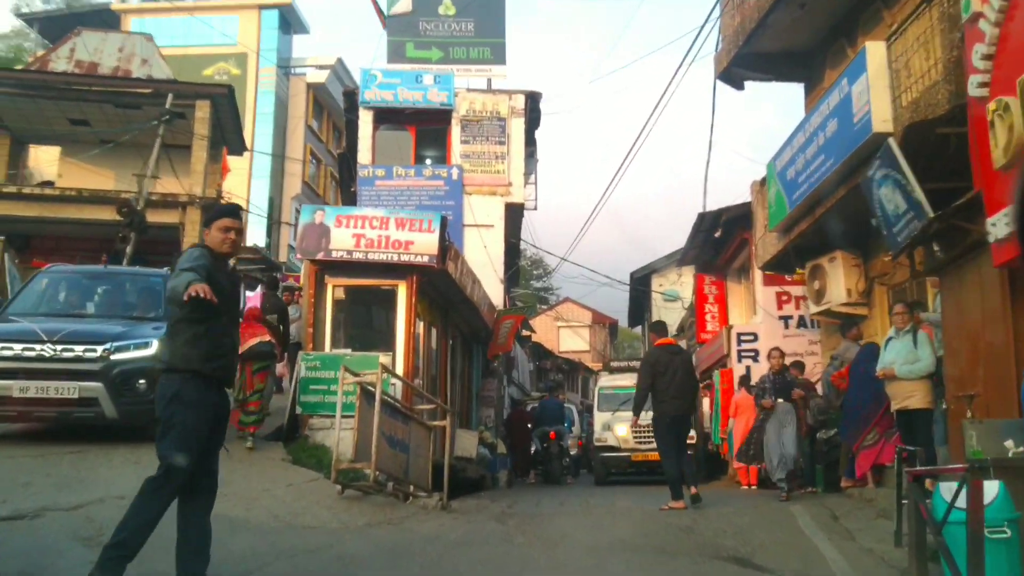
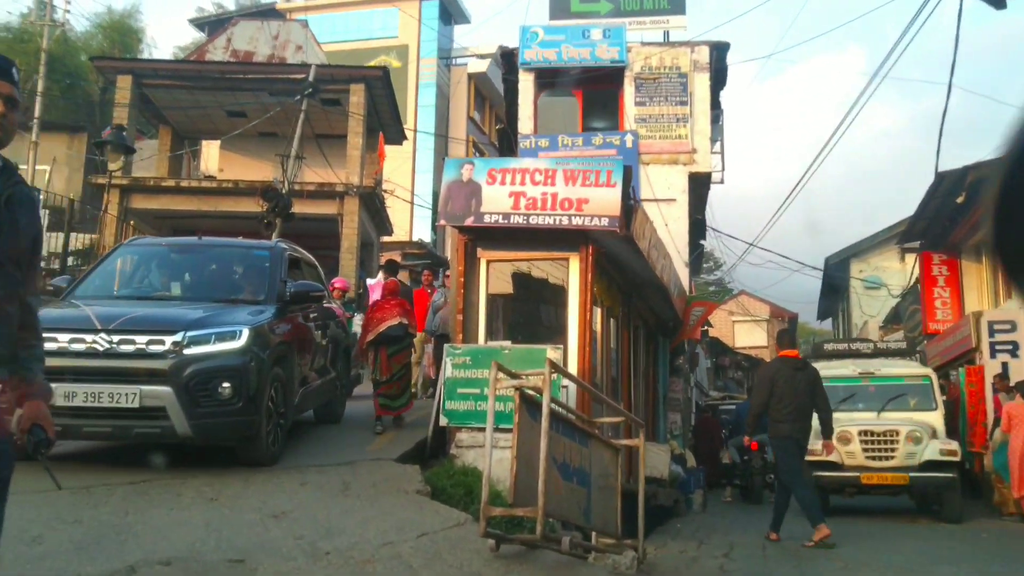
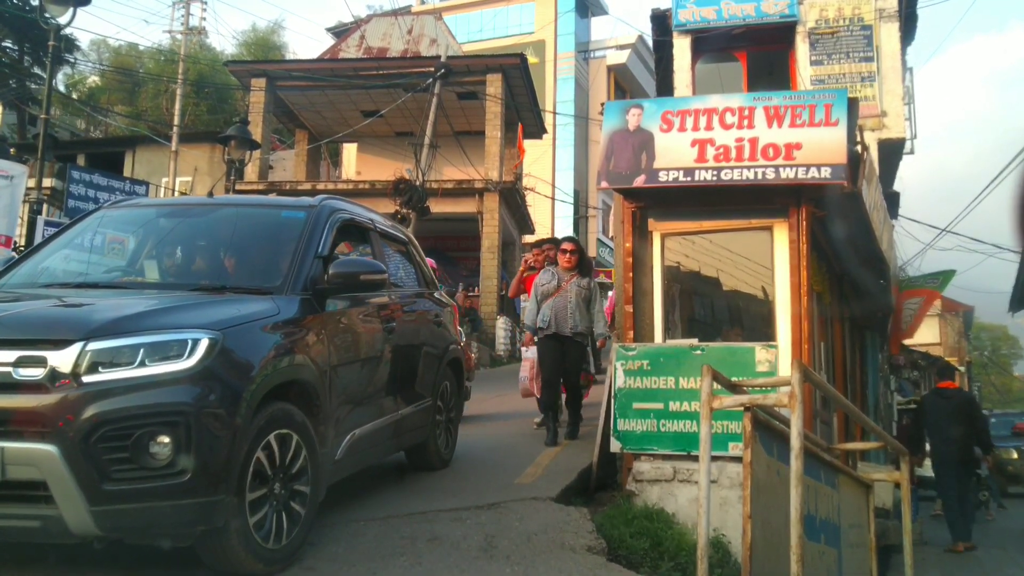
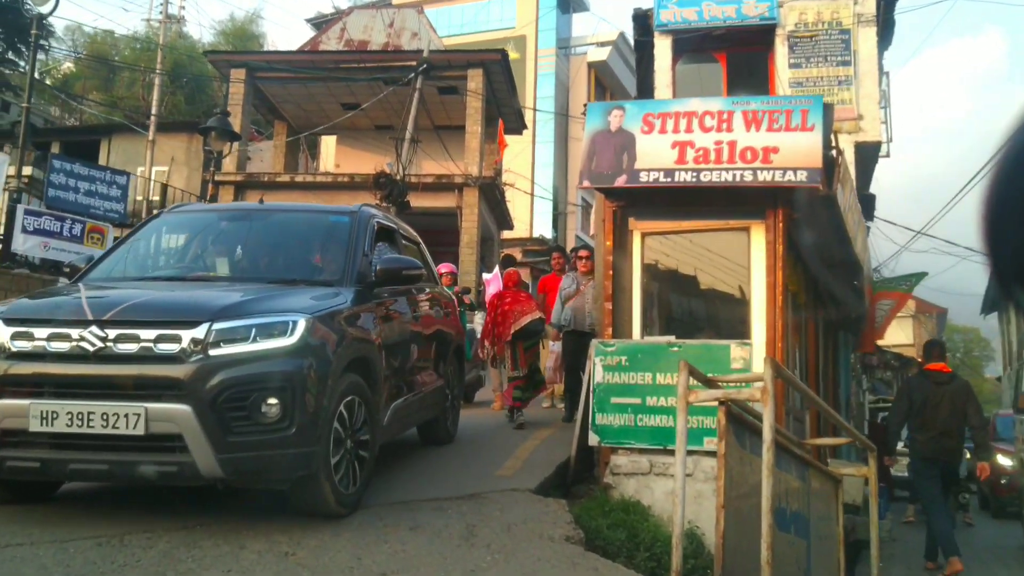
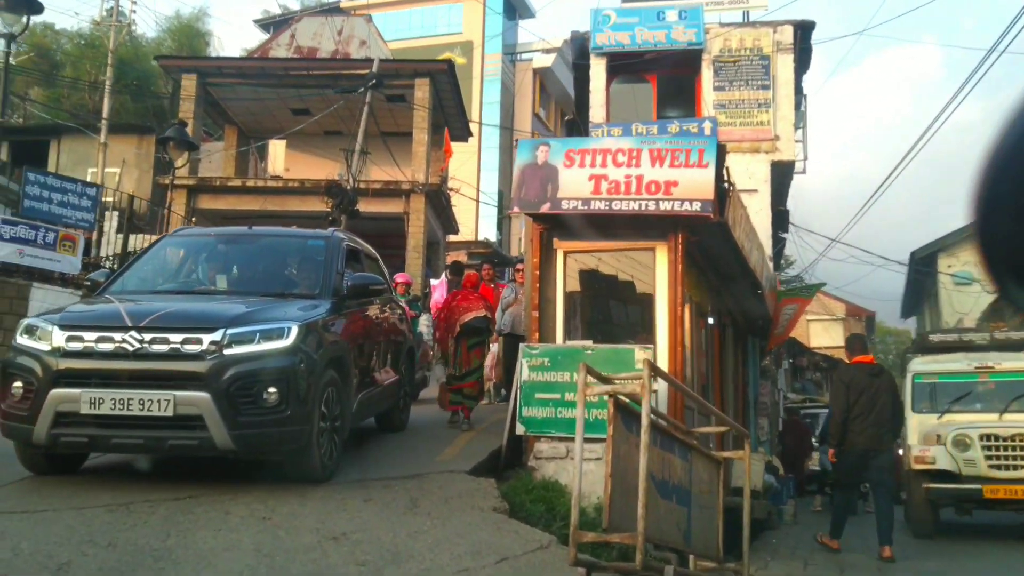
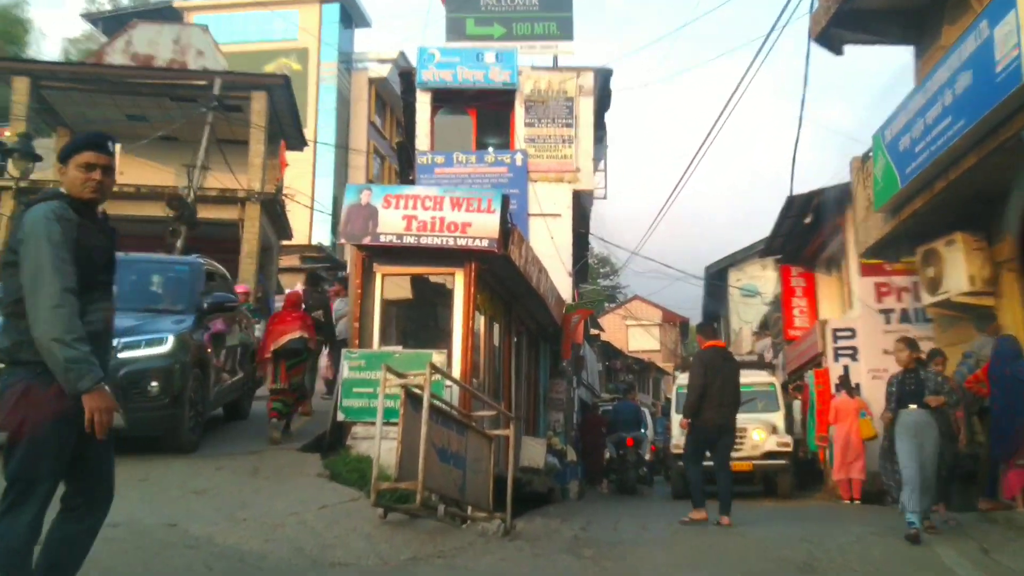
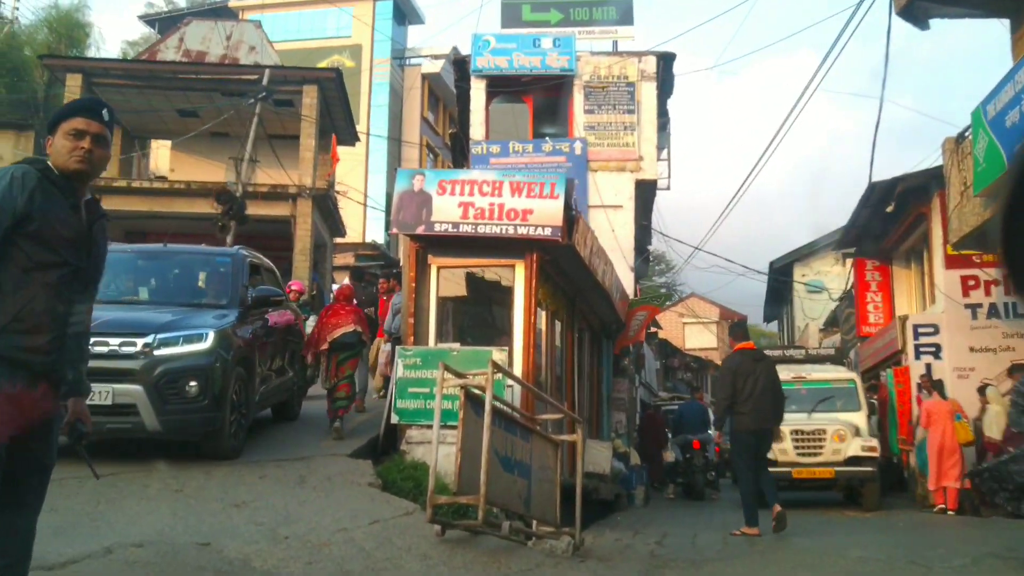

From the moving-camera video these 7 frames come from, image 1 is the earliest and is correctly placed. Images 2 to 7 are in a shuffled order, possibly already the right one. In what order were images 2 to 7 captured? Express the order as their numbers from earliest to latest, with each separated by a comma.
6, 7, 2, 5, 4, 3
